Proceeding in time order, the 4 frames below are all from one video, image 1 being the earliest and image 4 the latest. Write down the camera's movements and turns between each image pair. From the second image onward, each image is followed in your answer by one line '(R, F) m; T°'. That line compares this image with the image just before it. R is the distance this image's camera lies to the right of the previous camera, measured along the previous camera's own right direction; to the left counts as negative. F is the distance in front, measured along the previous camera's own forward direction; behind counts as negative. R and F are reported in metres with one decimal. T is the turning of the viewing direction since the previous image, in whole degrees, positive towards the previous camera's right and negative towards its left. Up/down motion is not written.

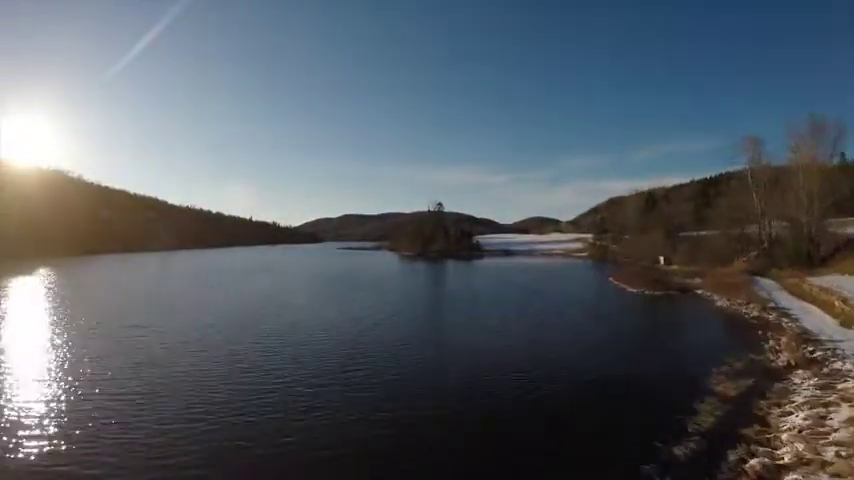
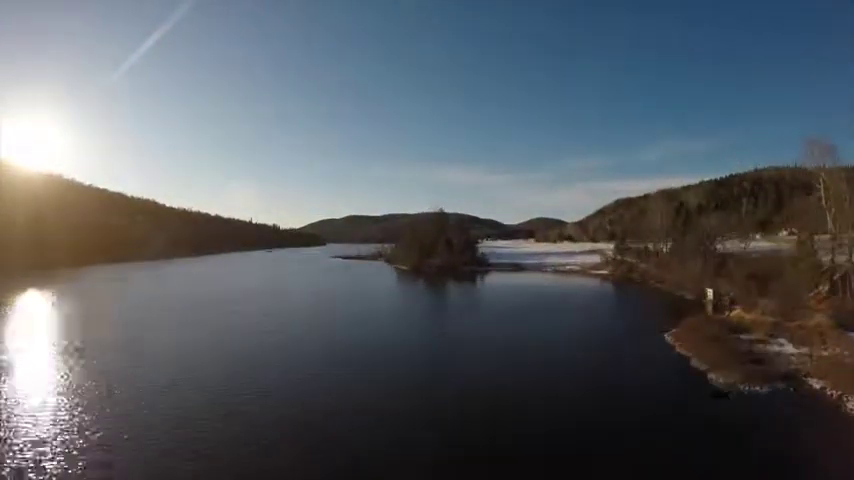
(+0.2, +2.7) m; 0°
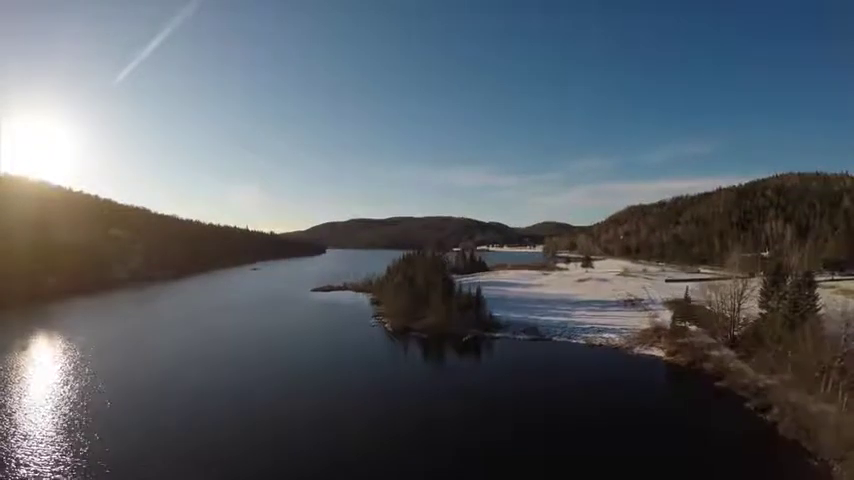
(+0.6, +6.8) m; -1°
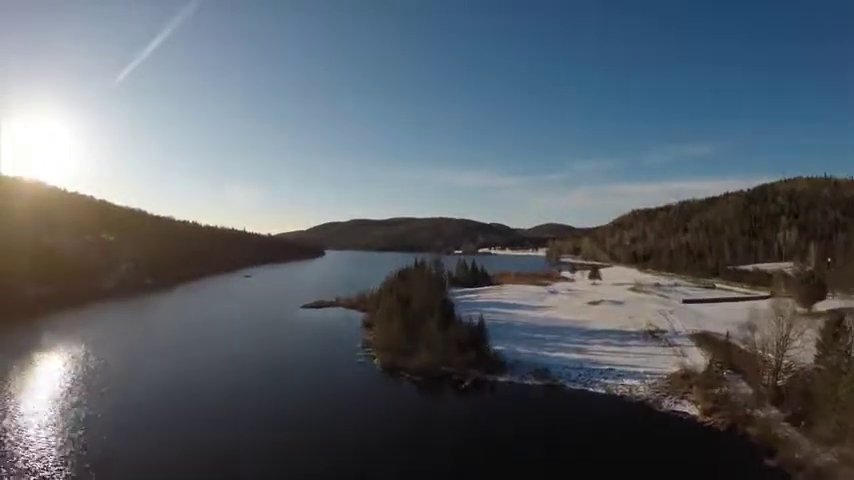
(+0.2, +2.9) m; 0°
